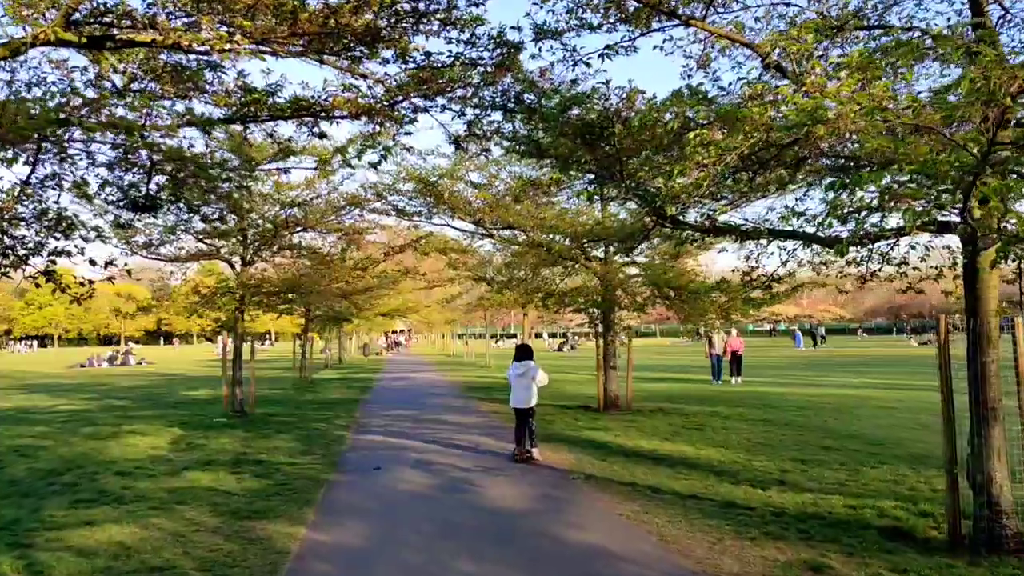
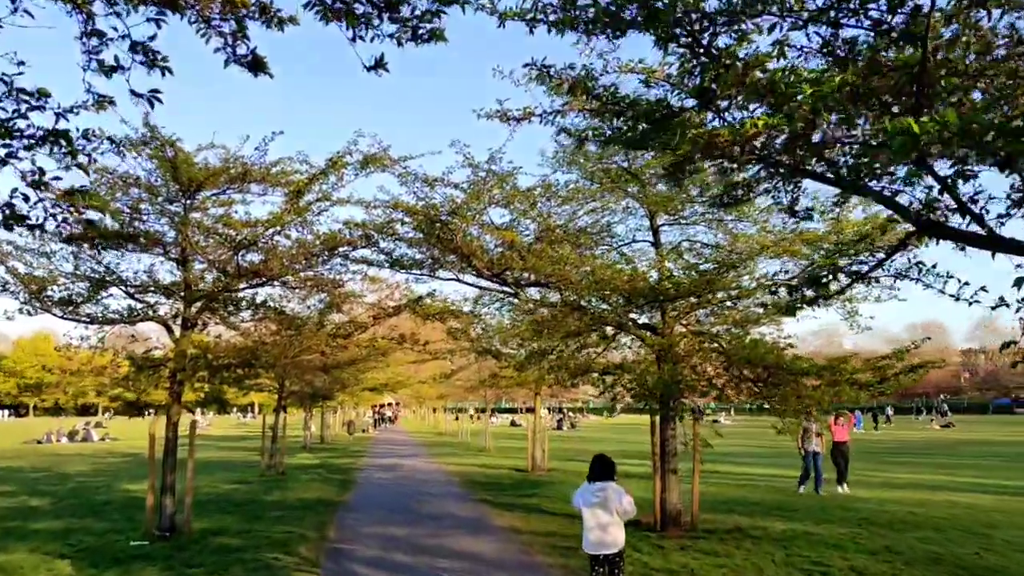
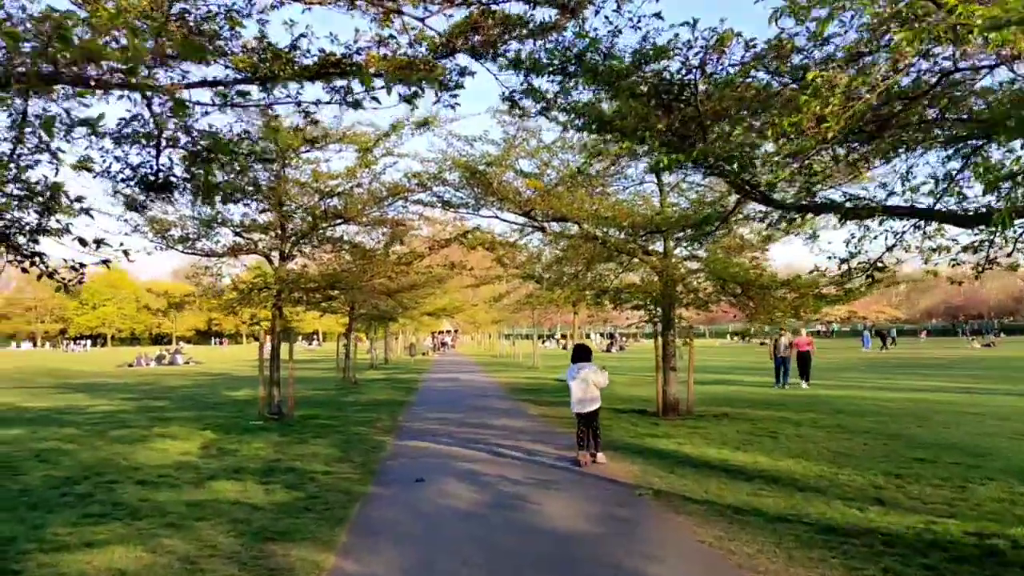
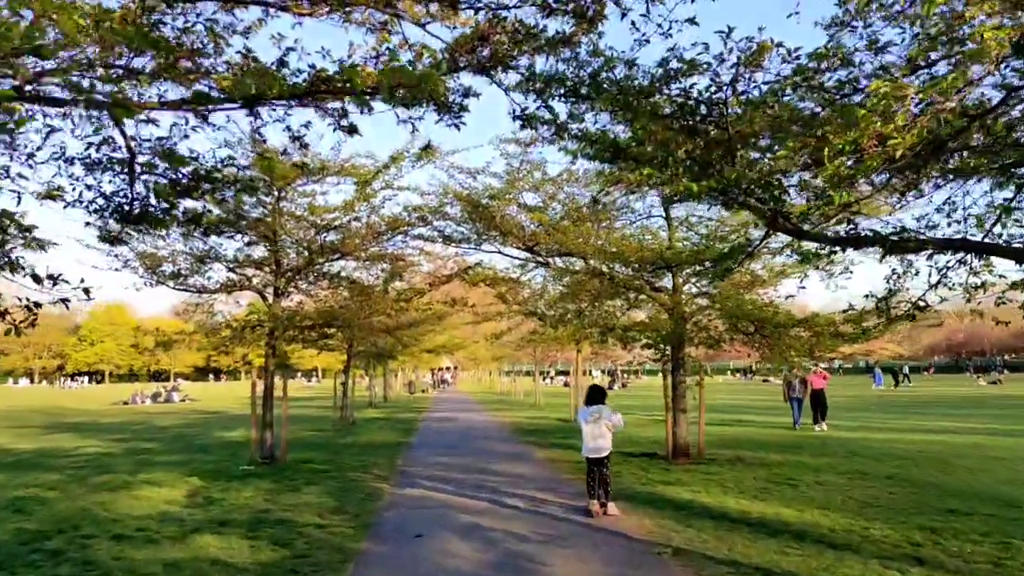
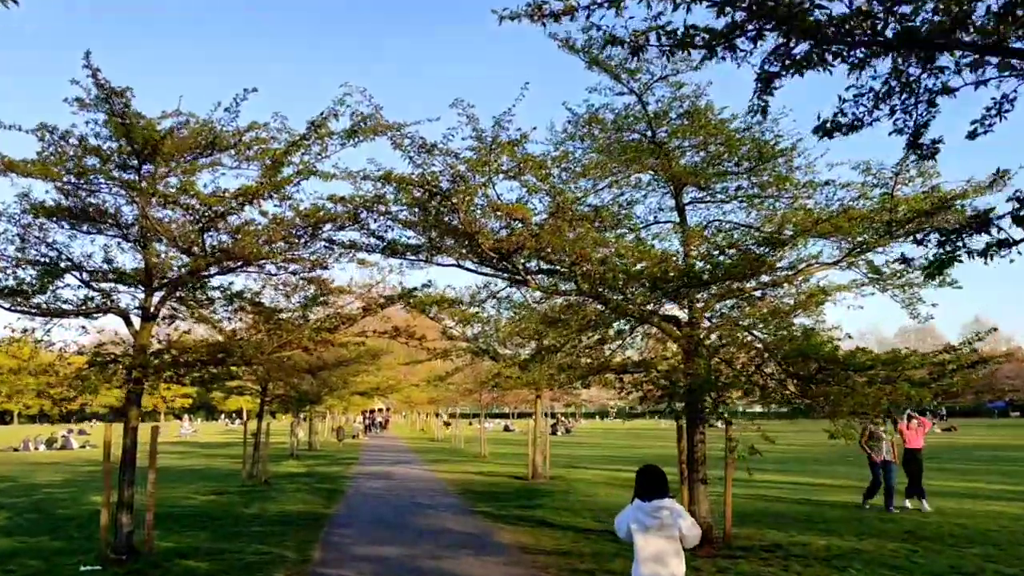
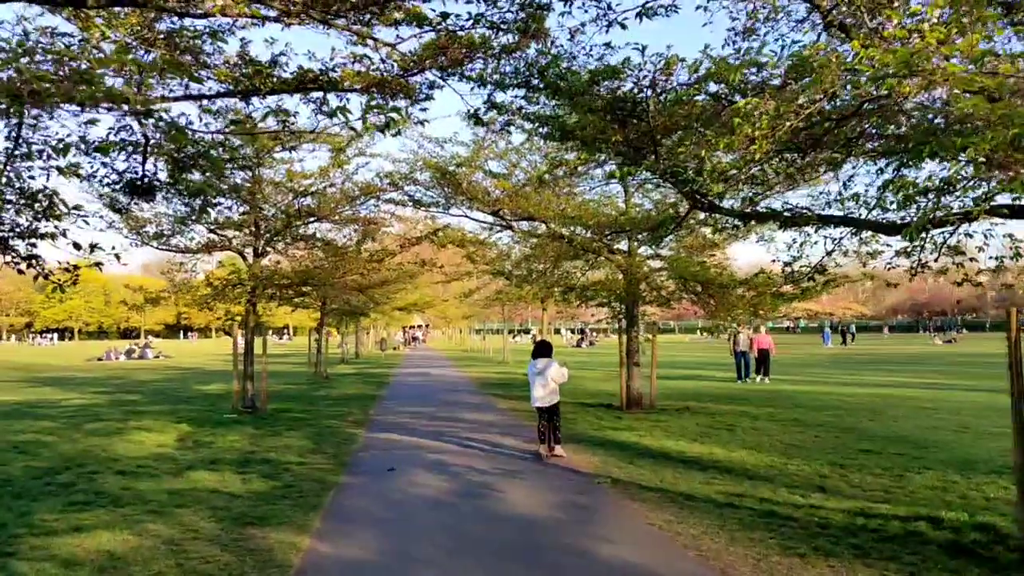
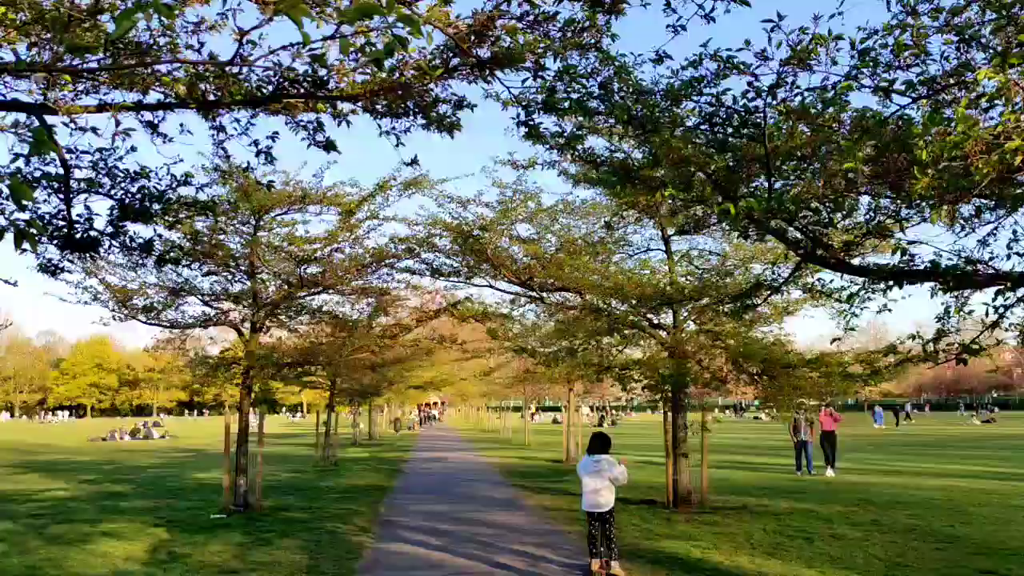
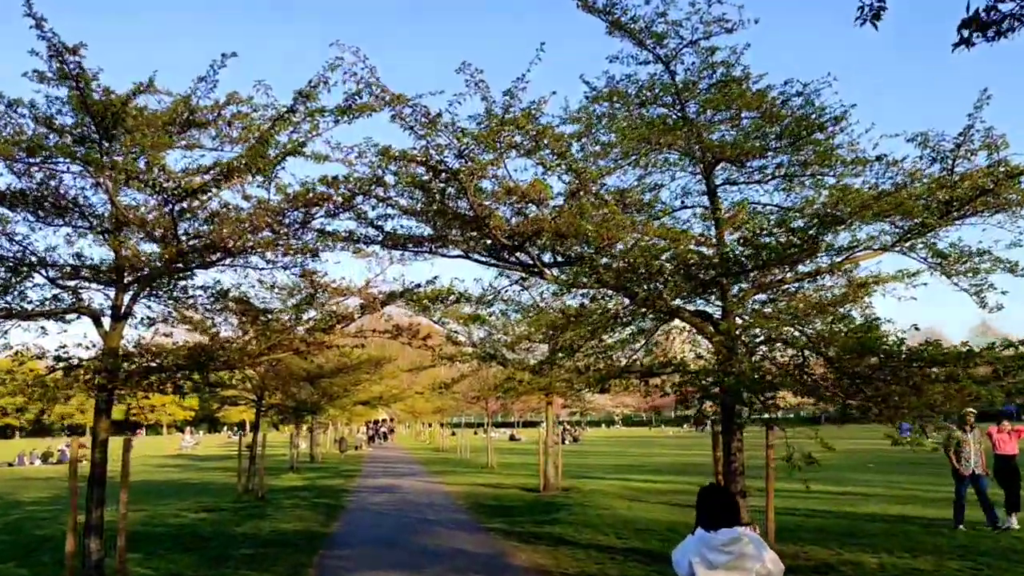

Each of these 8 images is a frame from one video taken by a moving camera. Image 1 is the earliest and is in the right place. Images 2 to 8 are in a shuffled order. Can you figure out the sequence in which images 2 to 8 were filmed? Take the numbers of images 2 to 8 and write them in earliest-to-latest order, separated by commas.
6, 3, 4, 7, 2, 5, 8
